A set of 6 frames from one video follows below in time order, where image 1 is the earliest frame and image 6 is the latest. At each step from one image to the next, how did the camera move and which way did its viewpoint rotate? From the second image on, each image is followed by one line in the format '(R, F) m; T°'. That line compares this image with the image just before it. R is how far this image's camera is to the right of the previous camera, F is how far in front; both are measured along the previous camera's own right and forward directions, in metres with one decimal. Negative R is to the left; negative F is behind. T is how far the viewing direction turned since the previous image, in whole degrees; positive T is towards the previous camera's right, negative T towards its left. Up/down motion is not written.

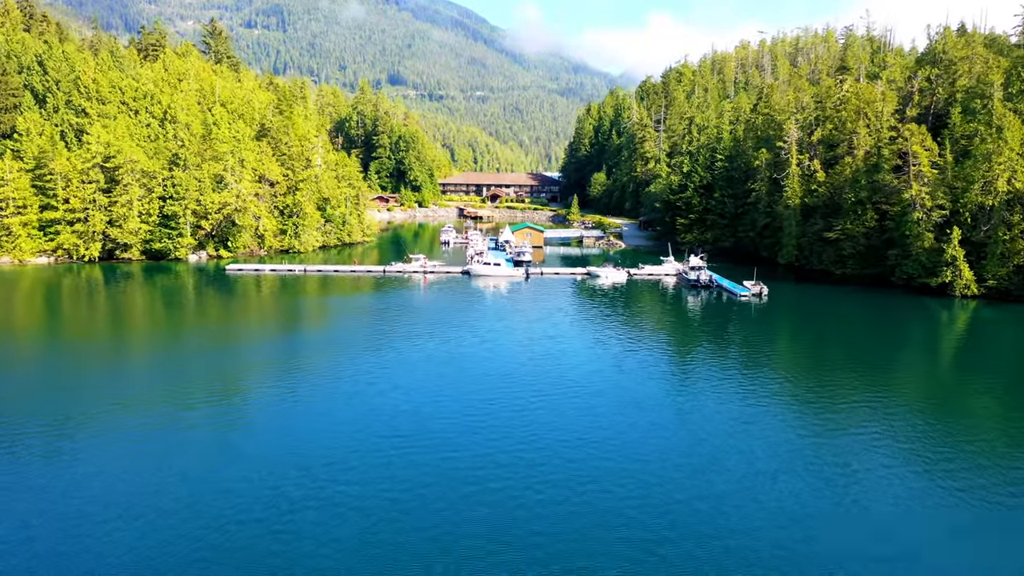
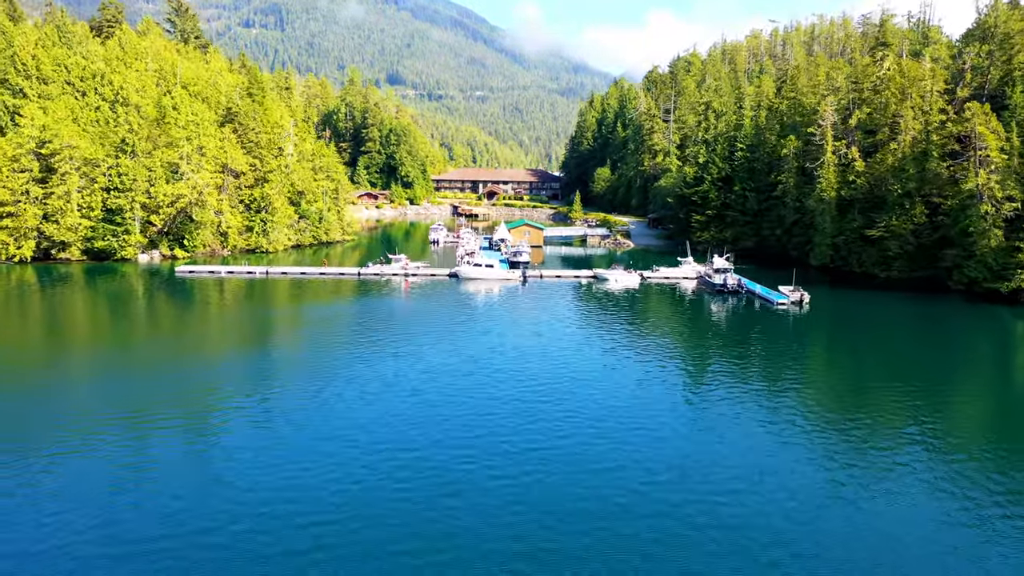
(+0.4, +10.6) m; 0°
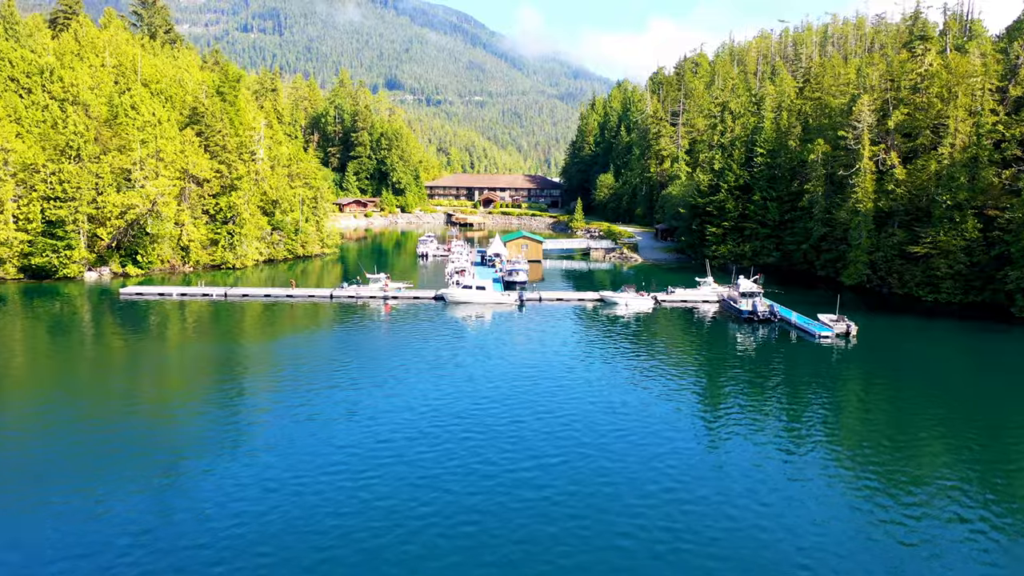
(+0.3, +8.6) m; 0°
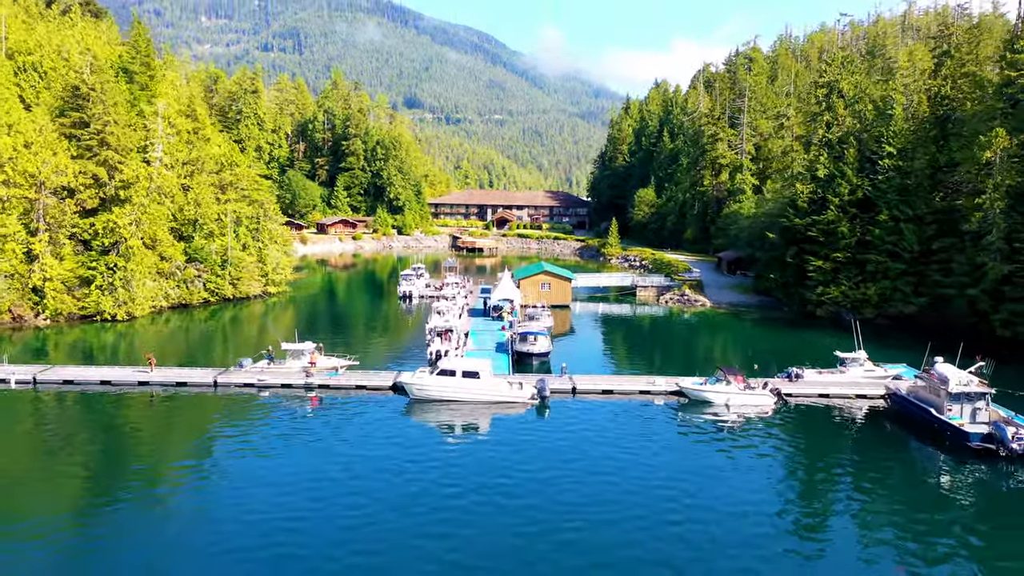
(+0.2, +24.8) m; -1°
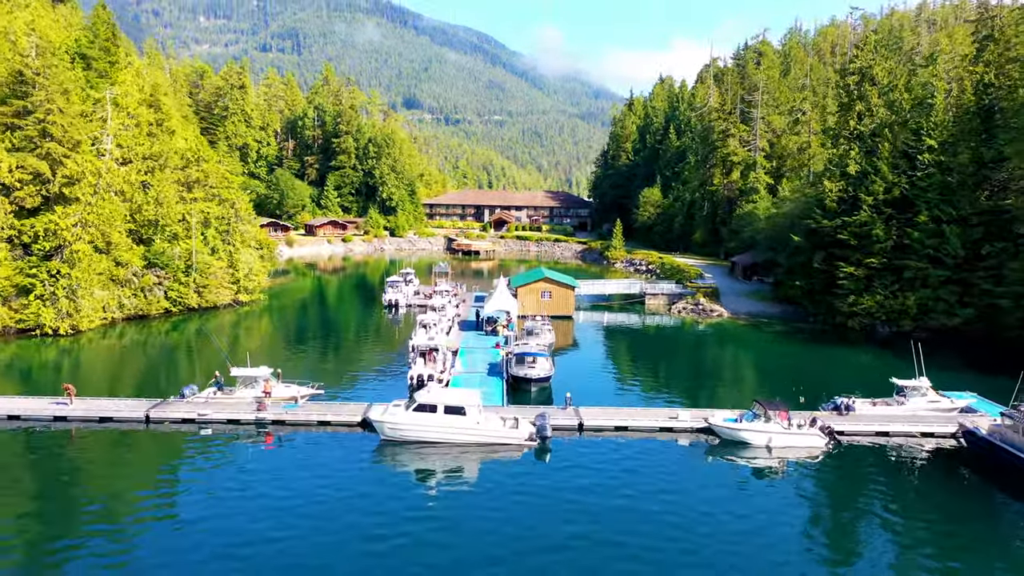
(+0.2, +5.9) m; 0°
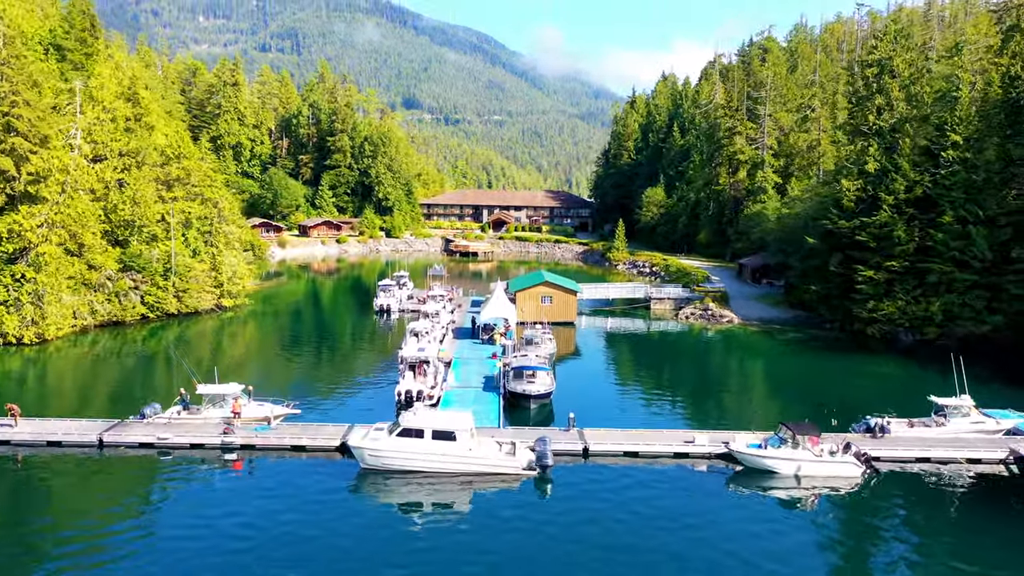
(+0.1, +3.0) m; 0°
